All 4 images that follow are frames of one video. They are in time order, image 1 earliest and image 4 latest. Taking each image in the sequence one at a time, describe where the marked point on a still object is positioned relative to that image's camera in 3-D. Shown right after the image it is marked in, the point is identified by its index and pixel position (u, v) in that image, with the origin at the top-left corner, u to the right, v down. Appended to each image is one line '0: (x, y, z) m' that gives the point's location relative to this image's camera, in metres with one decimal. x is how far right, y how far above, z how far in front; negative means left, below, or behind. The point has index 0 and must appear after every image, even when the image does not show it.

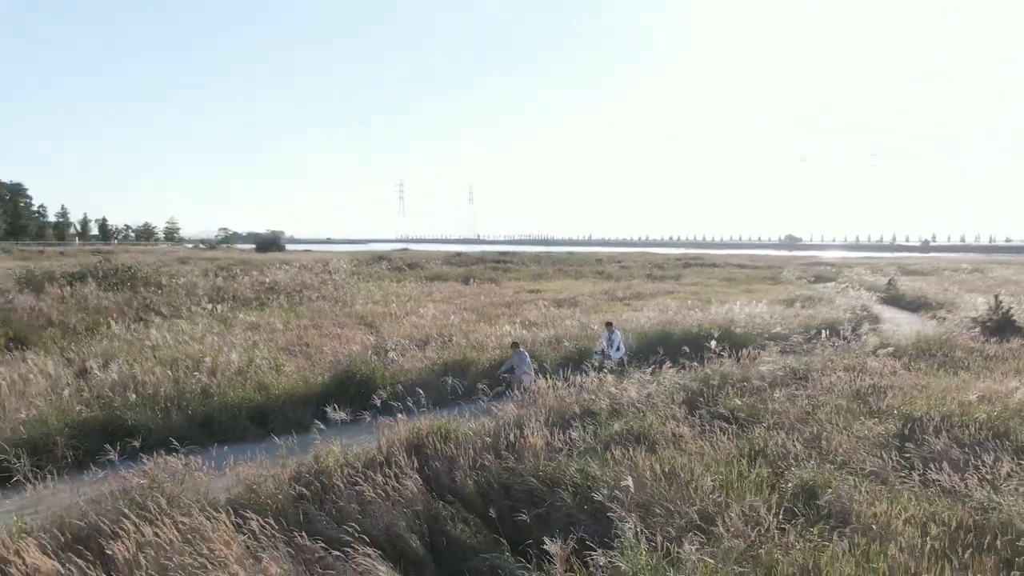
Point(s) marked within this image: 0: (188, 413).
0: (-3.1, -1.2, +7.7) m
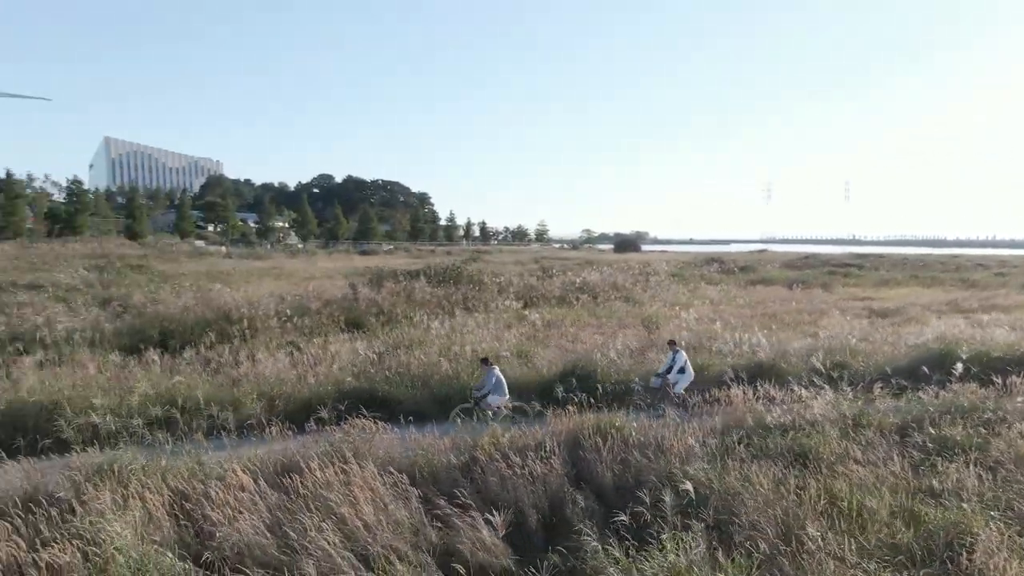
0: (-1.0, -1.2, +9.4) m
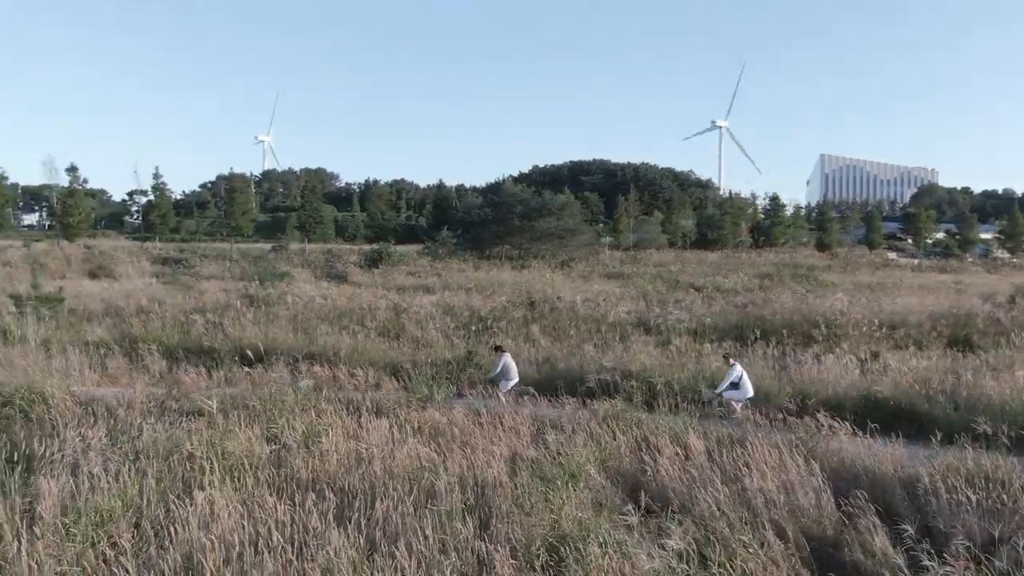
0: (+5.0, -1.4, +8.7) m
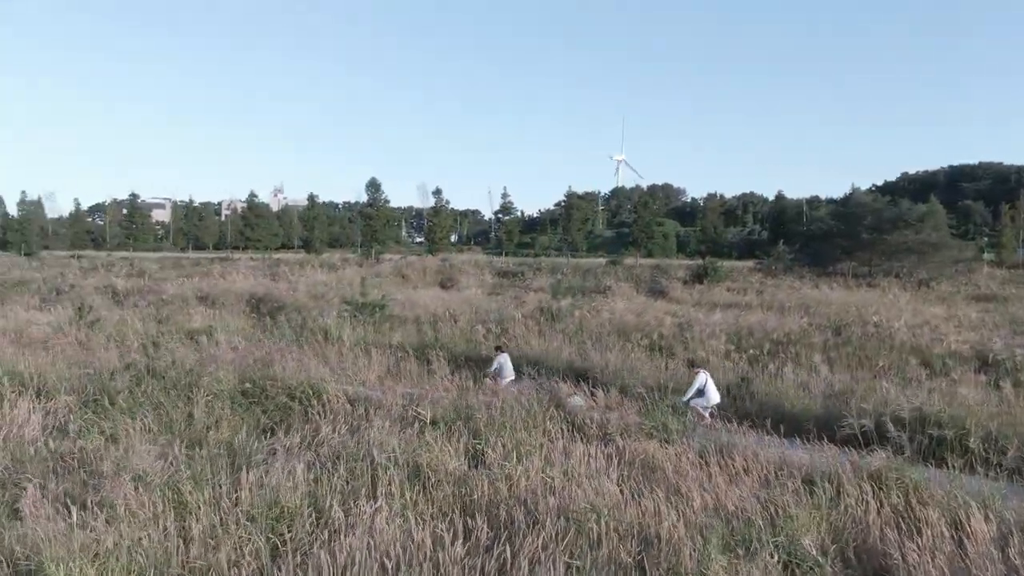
0: (+6.9, -1.7, +5.3) m
